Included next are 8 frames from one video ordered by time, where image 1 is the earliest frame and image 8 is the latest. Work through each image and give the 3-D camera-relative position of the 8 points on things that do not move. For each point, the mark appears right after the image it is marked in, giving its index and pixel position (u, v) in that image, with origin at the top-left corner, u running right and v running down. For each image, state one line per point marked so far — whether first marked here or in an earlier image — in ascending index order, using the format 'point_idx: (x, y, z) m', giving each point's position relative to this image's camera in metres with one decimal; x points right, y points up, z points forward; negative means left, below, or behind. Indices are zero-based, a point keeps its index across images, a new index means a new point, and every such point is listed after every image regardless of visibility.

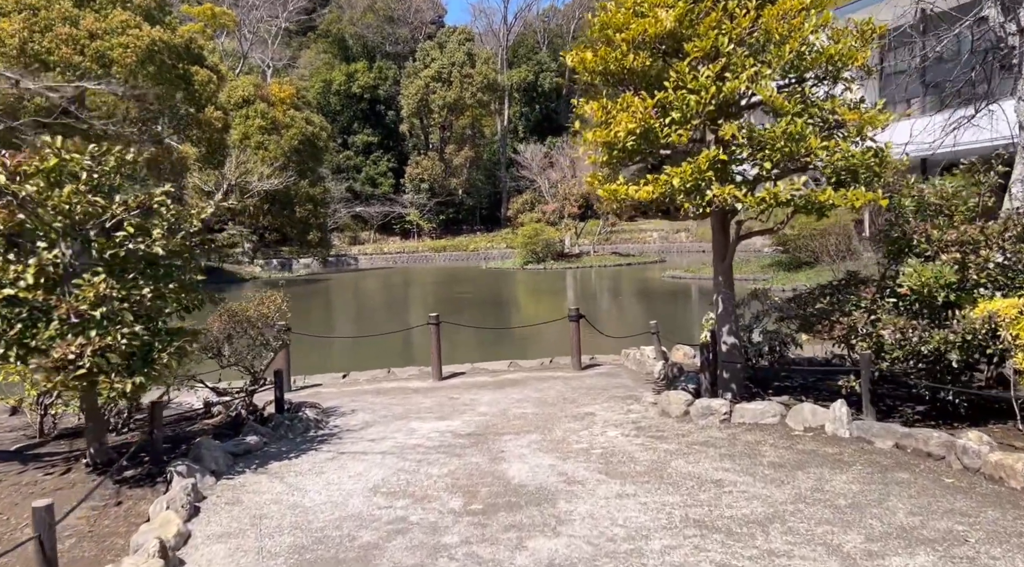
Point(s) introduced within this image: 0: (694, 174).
0: (+0.7, +0.4, +3.3) m
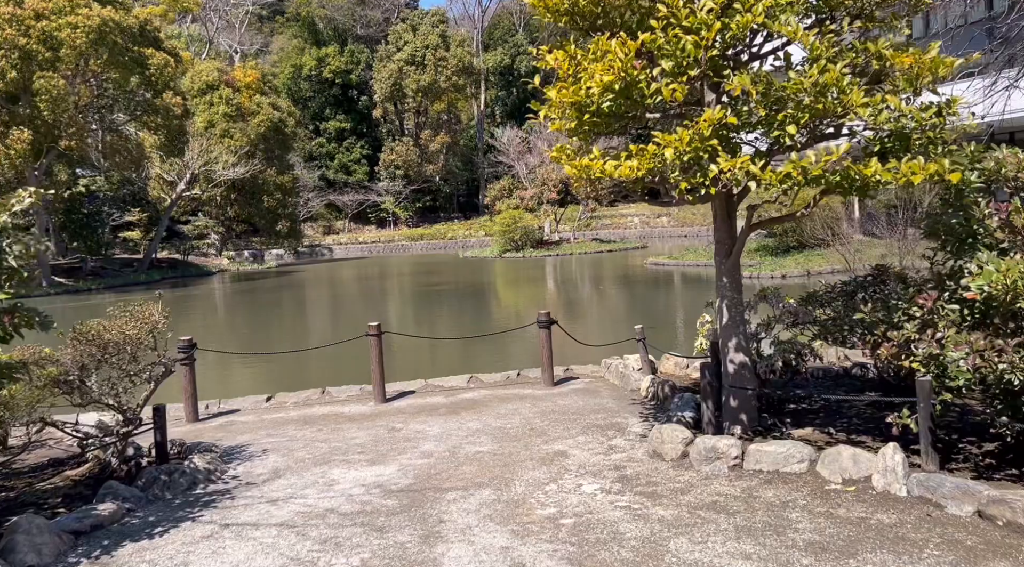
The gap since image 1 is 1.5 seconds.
0: (+0.5, +0.4, +2.4) m
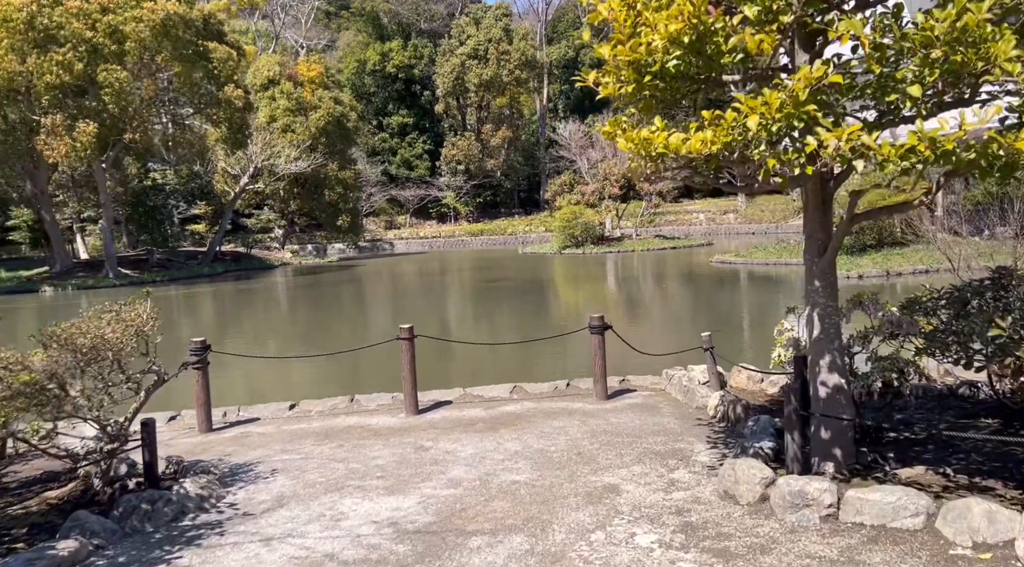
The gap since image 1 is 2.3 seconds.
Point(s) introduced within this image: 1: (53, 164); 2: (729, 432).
0: (+0.6, +0.4, +1.9) m
1: (-9.0, +2.4, +18.2) m
2: (+0.7, -0.5, +3.1) m
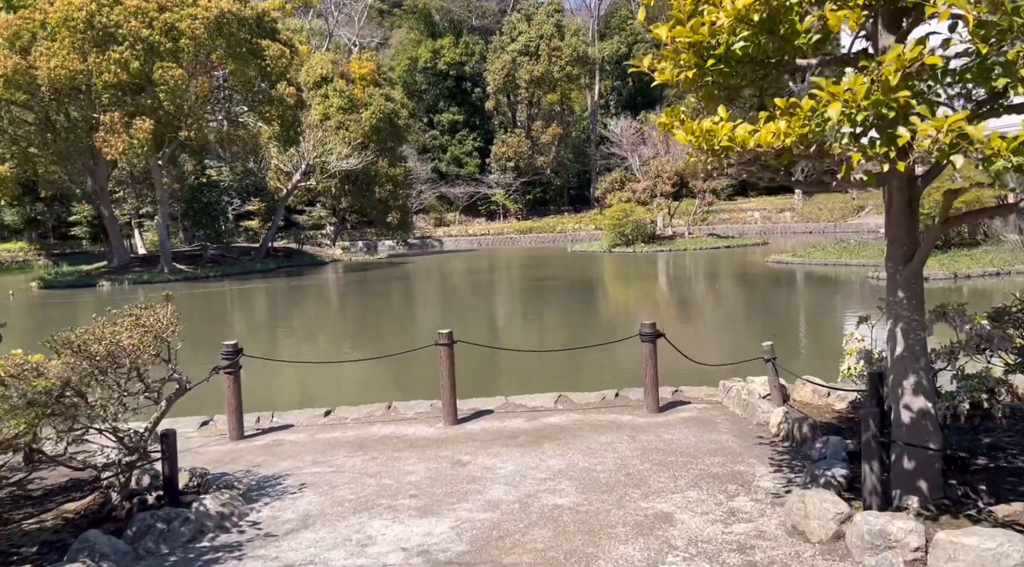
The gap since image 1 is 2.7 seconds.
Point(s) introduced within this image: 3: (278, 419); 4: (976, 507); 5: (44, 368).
0: (+0.7, +0.3, +1.7) m
1: (-8.0, +2.5, +18.4) m
2: (+0.9, -0.5, +2.8) m
3: (-1.0, -0.6, +3.8) m
4: (+1.1, -0.5, +2.1) m
5: (-1.2, -0.2, +2.3) m
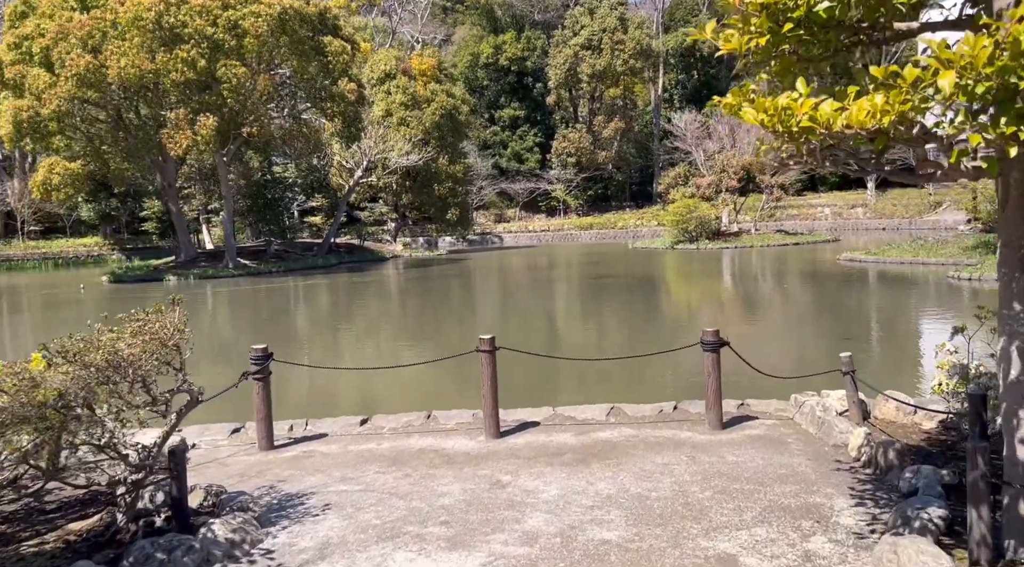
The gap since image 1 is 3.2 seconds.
0: (+0.7, +0.3, +1.3) m
1: (-6.8, +2.6, +18.6) m
2: (+1.0, -0.5, +2.5) m
3: (-0.8, -0.6, +3.5) m
4: (+1.1, -0.5, +1.8) m
5: (-1.1, -0.2, +2.1) m
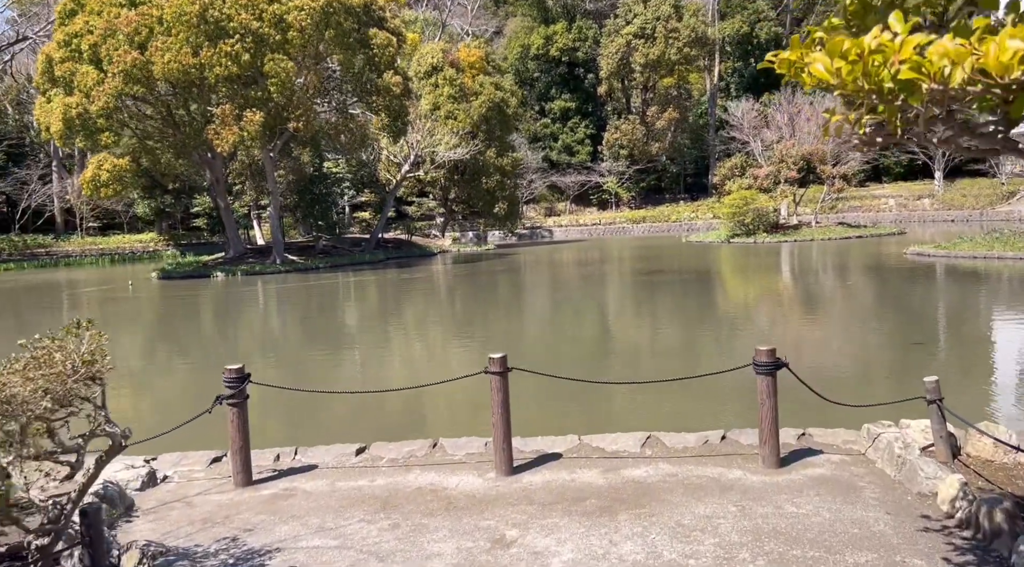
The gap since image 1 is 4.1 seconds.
0: (+0.6, +0.3, +0.8) m
1: (-5.8, +2.7, +18.5) m
2: (+1.0, -0.6, +1.9) m
3: (-0.7, -0.6, +3.1) m
4: (+1.1, -0.6, +1.2) m
5: (-1.1, -0.3, +1.7) m
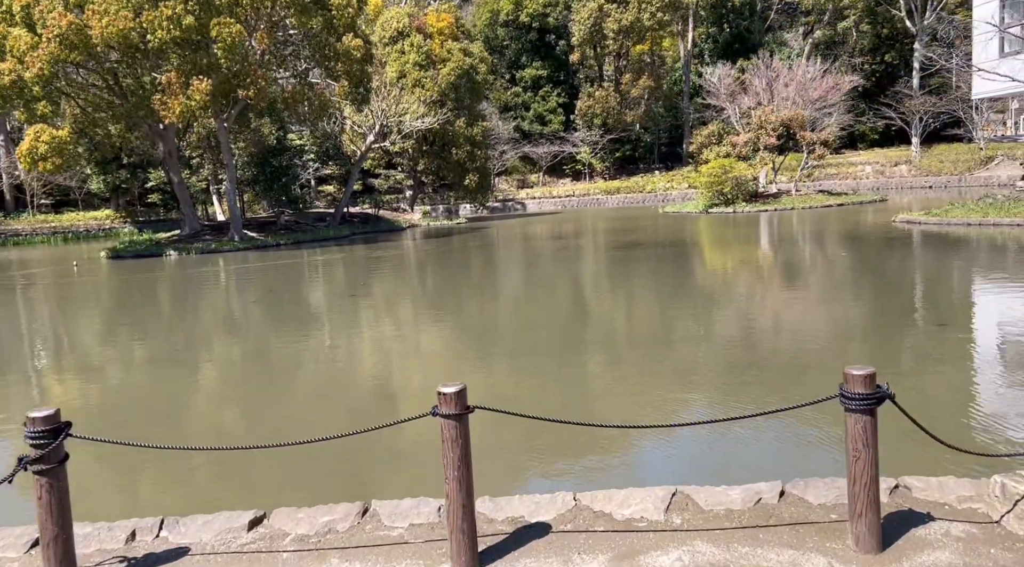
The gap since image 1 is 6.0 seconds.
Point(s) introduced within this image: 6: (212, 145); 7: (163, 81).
0: (+0.6, +0.2, -0.2) m
1: (-6.4, +3.1, +17.3) m
2: (+0.9, -0.6, +1.0) m
3: (-0.8, -0.6, +2.1) m
4: (+1.1, -0.6, +0.3) m
5: (-1.2, -0.3, +0.7) m
6: (-6.5, +3.0, +19.3) m
7: (-5.3, +3.1, +13.8) m
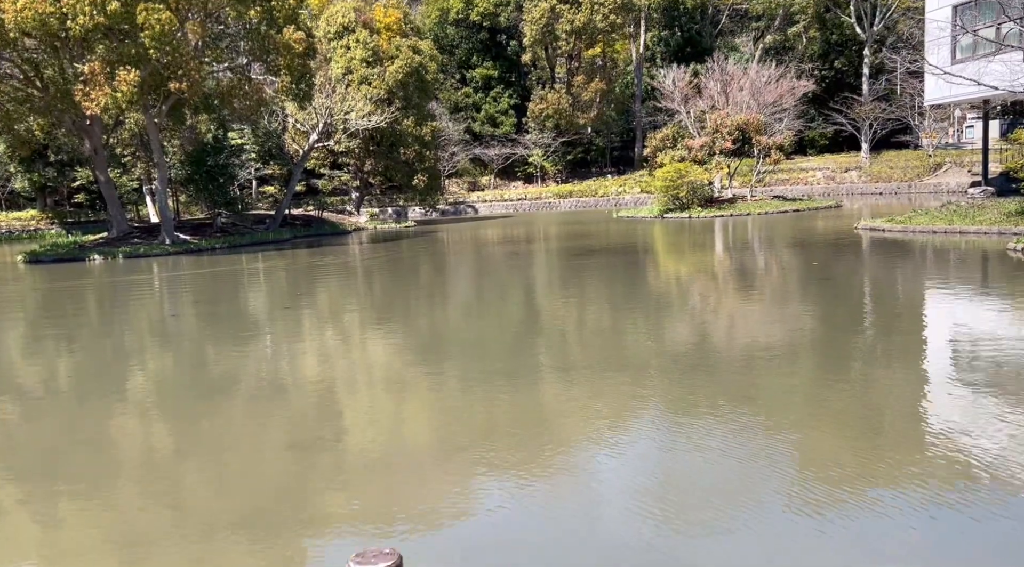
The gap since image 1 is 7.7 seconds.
0: (+0.7, +0.2, -0.9) m
1: (-7.3, +3.0, +16.1) m
2: (+1.0, -0.7, +0.2) m
3: (-0.8, -0.7, +1.2) m
4: (+1.1, -0.7, -0.5) m
5: (-1.1, -0.4, -0.2) m
6: (-7.5, +2.9, +18.1) m
7: (-6.0, +3.0, +12.6) m
